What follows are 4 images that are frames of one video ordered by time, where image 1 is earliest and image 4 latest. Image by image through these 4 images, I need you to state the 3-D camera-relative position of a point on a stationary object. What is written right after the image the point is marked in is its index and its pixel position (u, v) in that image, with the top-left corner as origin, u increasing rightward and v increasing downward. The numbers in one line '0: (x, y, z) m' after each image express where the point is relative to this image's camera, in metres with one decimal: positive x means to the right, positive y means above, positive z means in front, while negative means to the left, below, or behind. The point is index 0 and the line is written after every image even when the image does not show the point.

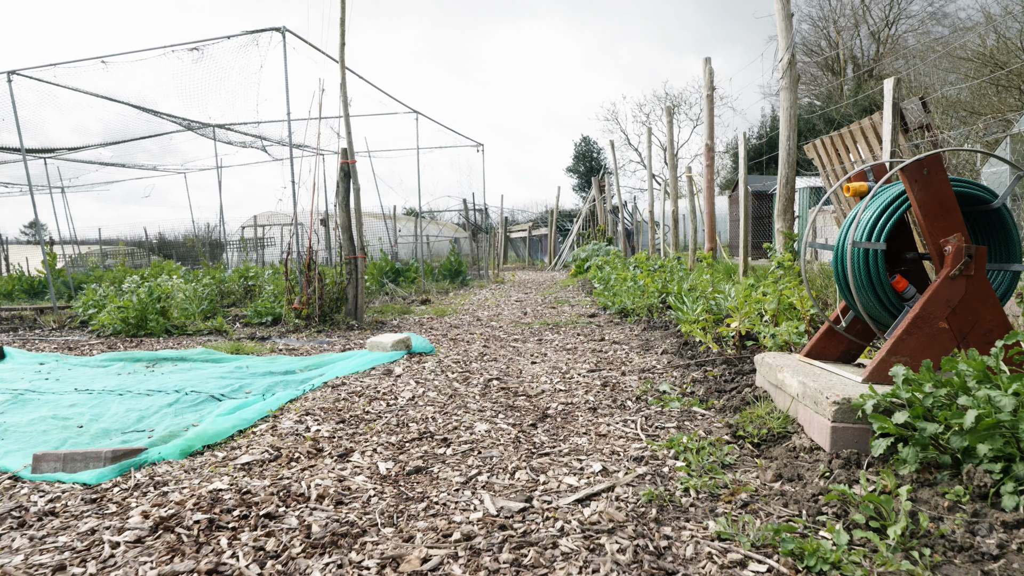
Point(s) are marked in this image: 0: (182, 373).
0: (-1.9, -0.5, +4.0) m
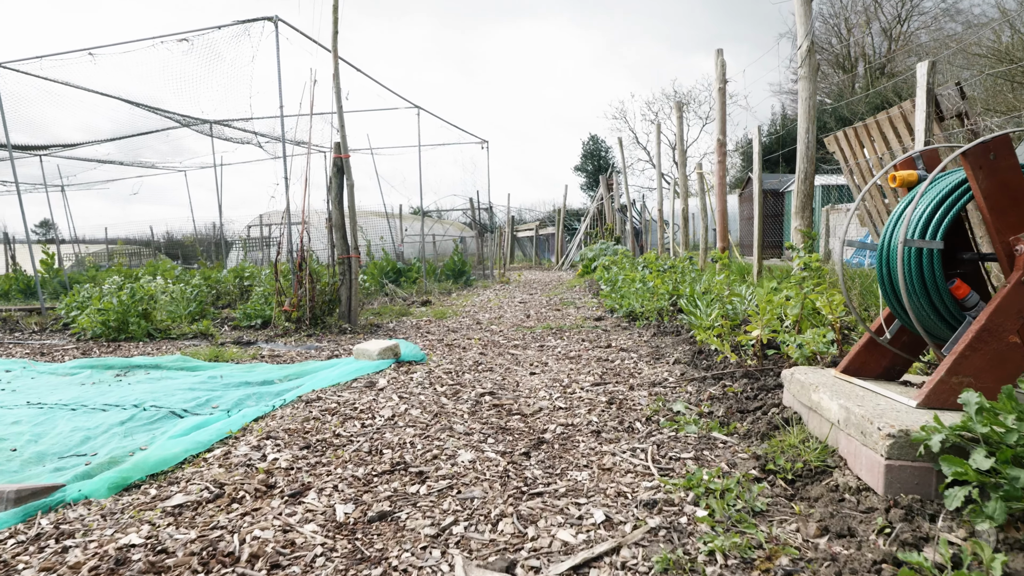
0: (-1.9, -0.5, +3.7) m
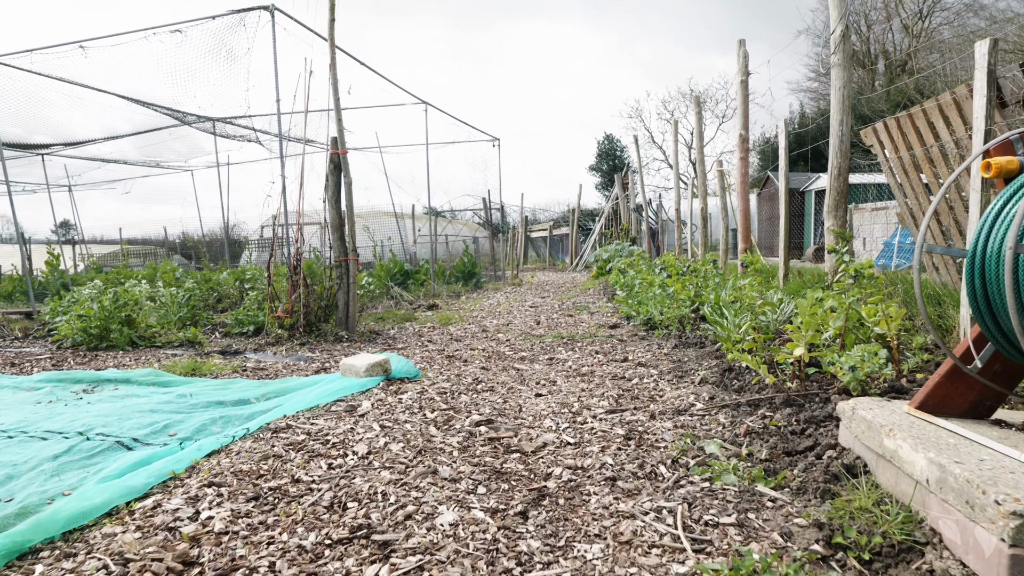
0: (-1.9, -0.5, +3.3) m
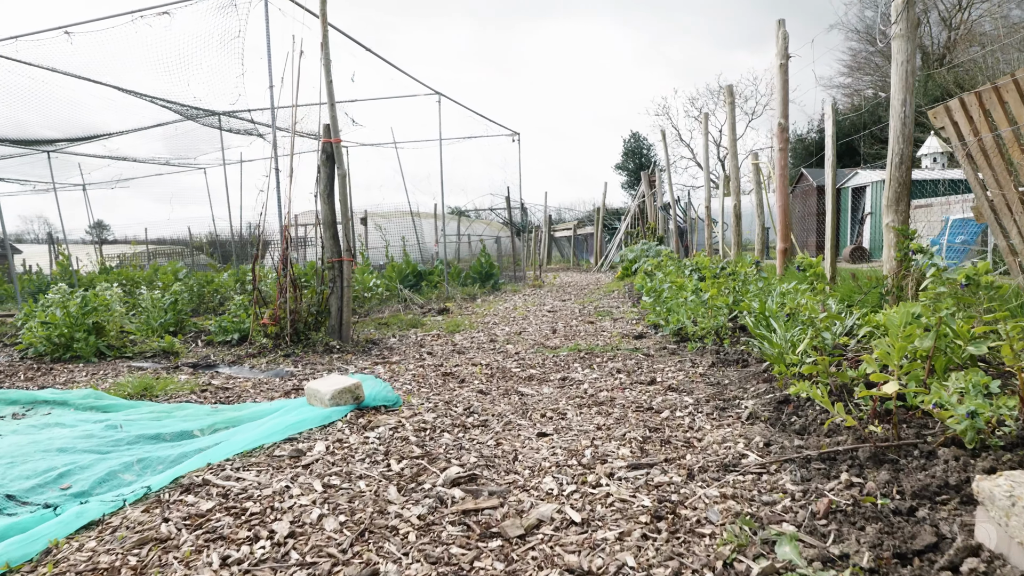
0: (-1.9, -0.6, +2.7) m
